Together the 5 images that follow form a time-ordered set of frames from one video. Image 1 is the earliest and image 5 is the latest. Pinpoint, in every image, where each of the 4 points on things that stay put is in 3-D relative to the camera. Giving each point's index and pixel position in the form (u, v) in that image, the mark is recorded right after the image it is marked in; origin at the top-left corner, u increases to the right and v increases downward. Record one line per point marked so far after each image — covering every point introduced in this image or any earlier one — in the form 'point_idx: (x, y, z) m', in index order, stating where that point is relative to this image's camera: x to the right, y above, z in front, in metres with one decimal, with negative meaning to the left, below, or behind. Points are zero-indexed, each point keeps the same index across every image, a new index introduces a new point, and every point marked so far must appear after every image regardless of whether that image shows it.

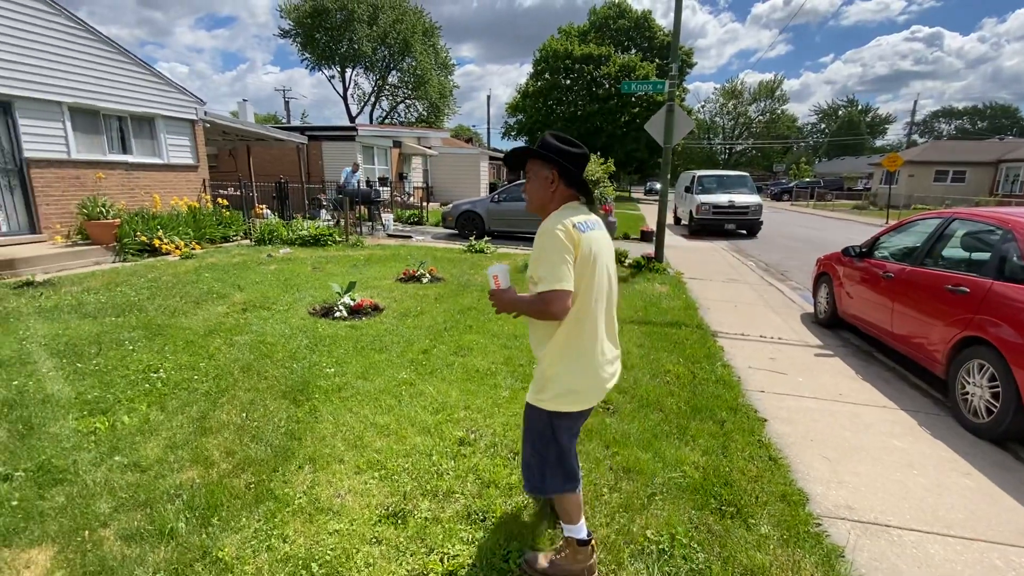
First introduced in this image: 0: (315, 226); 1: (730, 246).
0: (-4.6, +1.4, +11.2) m
1: (+6.4, +1.2, +14.0) m
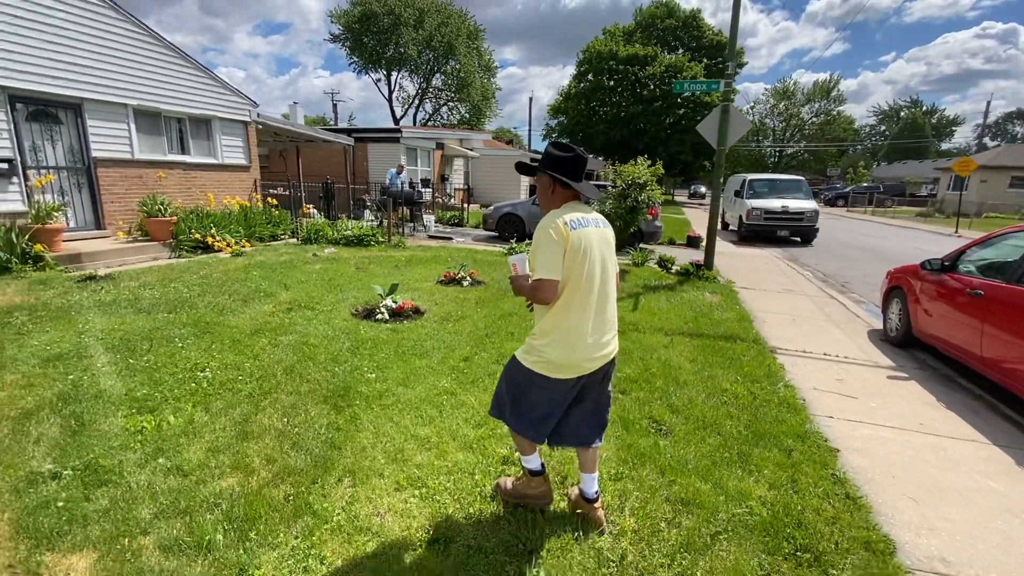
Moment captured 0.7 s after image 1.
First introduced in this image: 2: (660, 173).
0: (-3.6, +1.4, +11.3) m
1: (+7.5, +0.9, +13.3) m
2: (+2.7, +2.1, +8.7) m
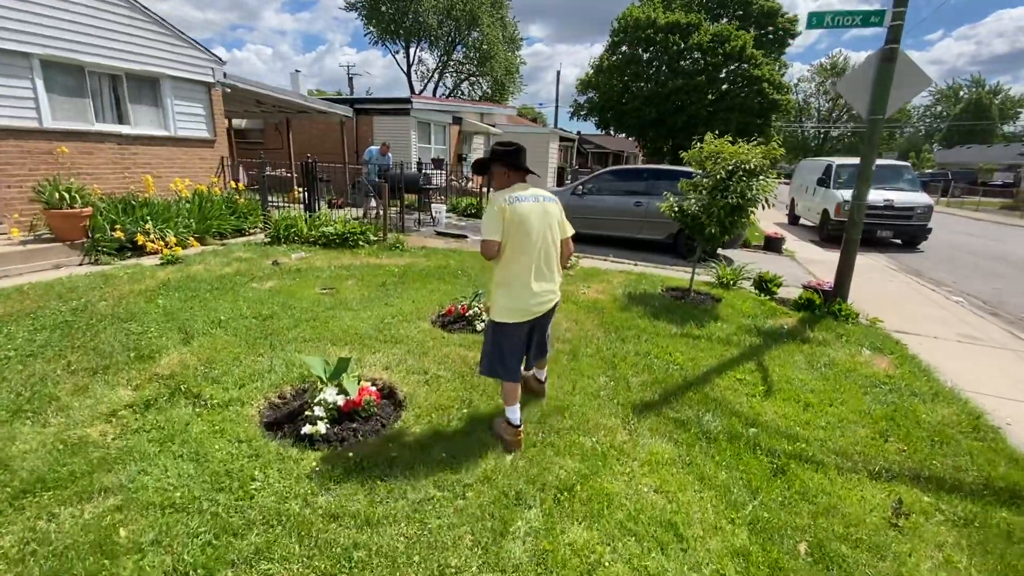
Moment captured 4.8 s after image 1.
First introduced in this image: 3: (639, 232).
0: (-3.0, +1.2, +8.6) m
1: (+8.2, +0.5, +10.3) m
2: (+3.2, +1.6, +5.8) m
3: (+2.3, +1.0, +8.7) m
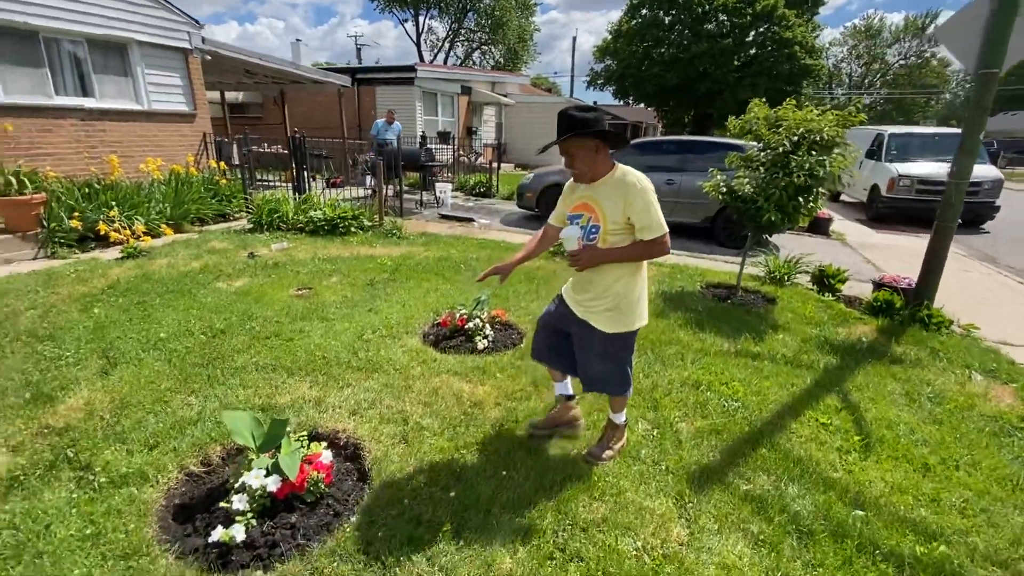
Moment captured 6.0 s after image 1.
0: (-2.8, +1.3, +7.7) m
1: (+8.4, +0.8, +9.0) m
2: (+3.3, +1.6, +4.6) m
3: (+2.5, +1.2, +7.6) m
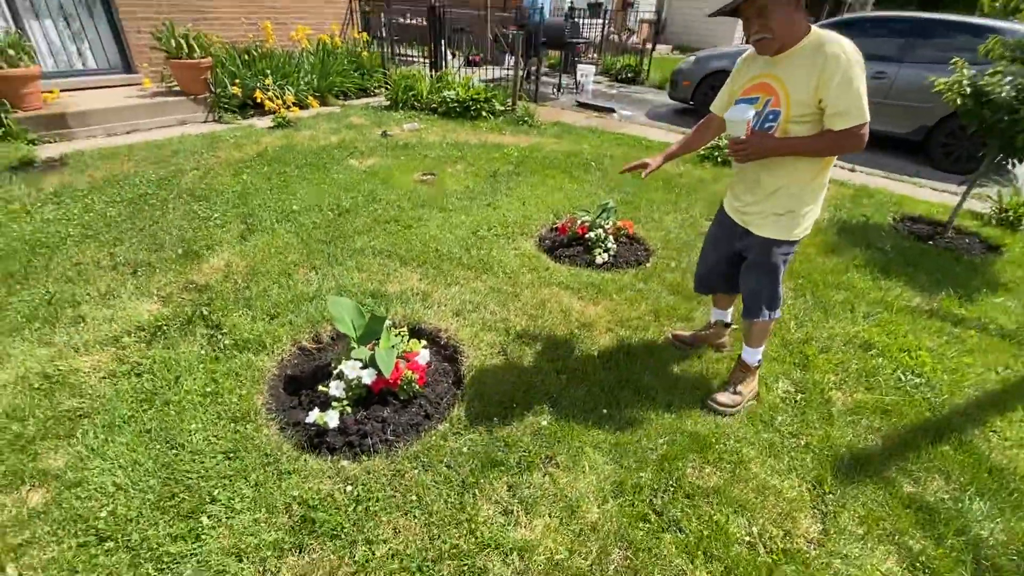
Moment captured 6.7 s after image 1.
0: (-0.6, +3.1, +7.3) m
1: (+10.4, +1.1, +6.0) m
2: (+4.4, +1.8, +2.9) m
3: (+4.4, +2.1, +6.0) m
